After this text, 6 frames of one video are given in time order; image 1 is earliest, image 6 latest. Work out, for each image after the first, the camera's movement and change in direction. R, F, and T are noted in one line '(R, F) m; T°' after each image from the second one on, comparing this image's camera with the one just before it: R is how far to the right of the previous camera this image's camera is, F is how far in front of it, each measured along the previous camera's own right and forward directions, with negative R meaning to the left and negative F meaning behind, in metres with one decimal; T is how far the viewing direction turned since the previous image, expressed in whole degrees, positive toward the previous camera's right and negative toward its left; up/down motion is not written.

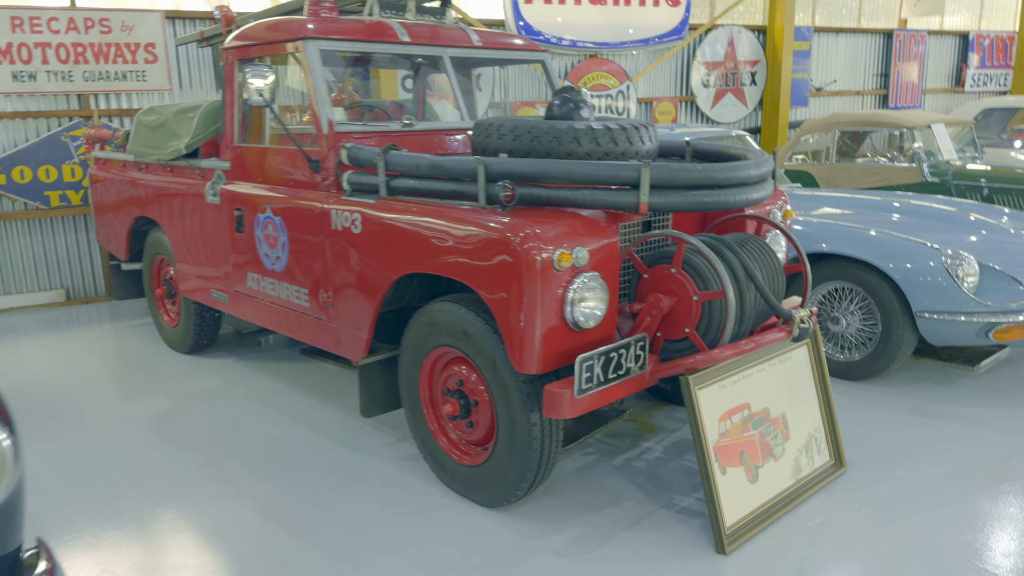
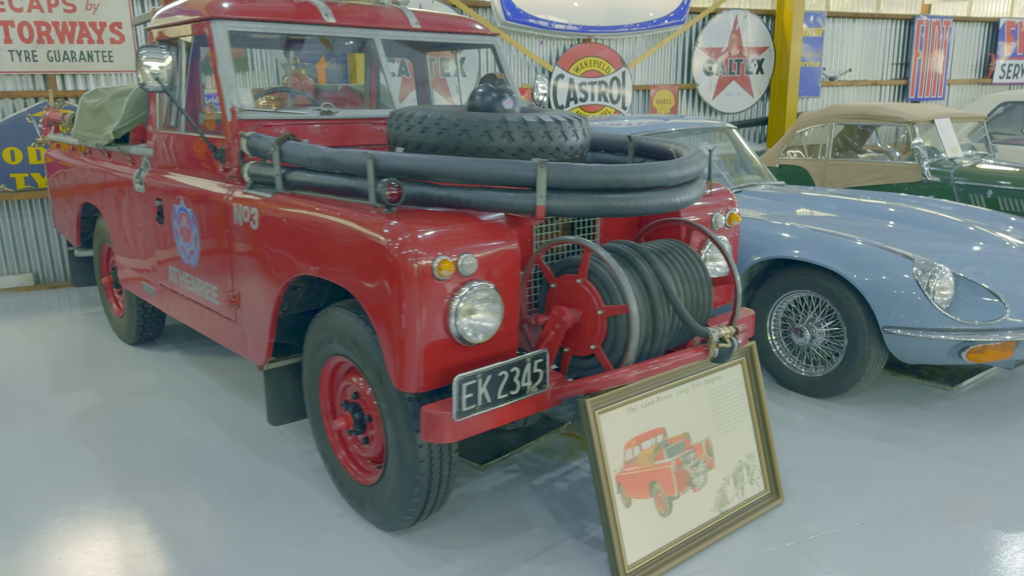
(+0.4, +0.2) m; -2°
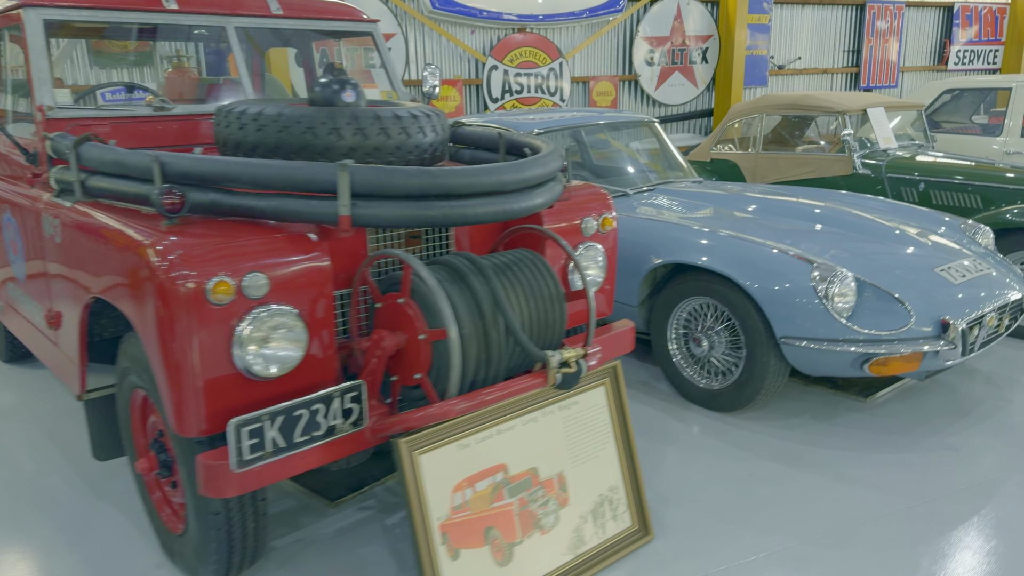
(+0.4, +0.3) m; +1°
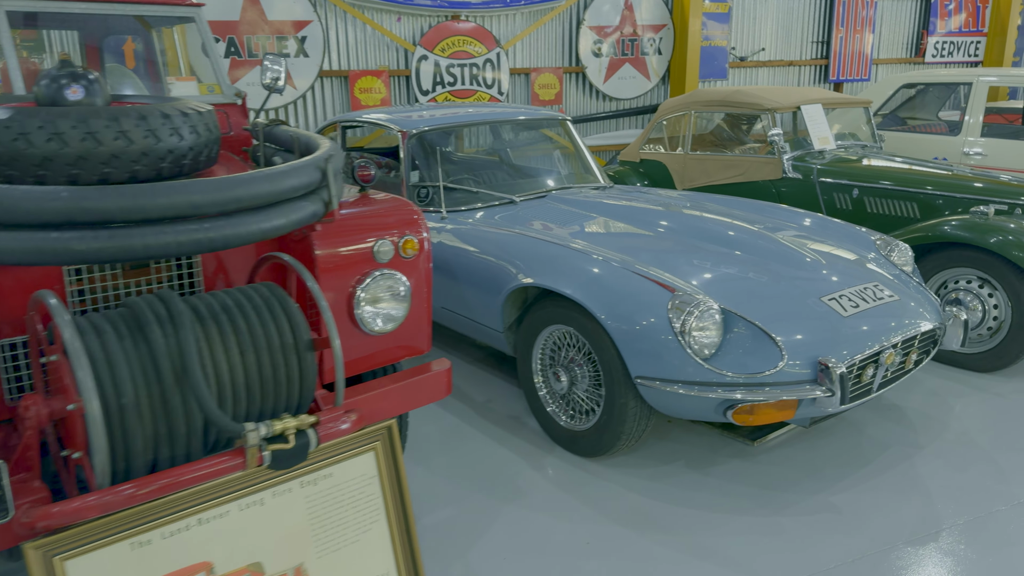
(+0.6, +0.4) m; -1°
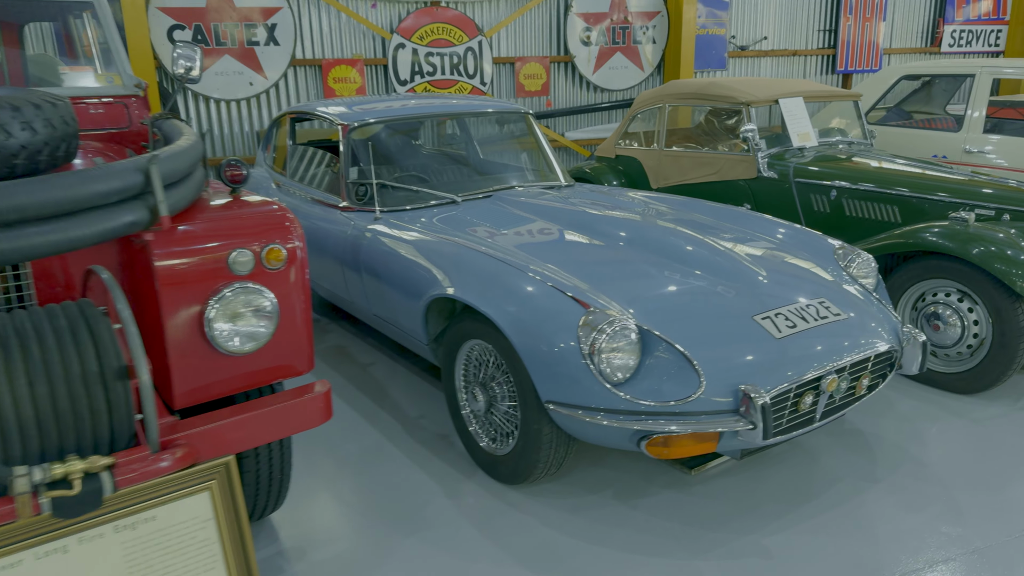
(+0.4, +0.2) m; -2°
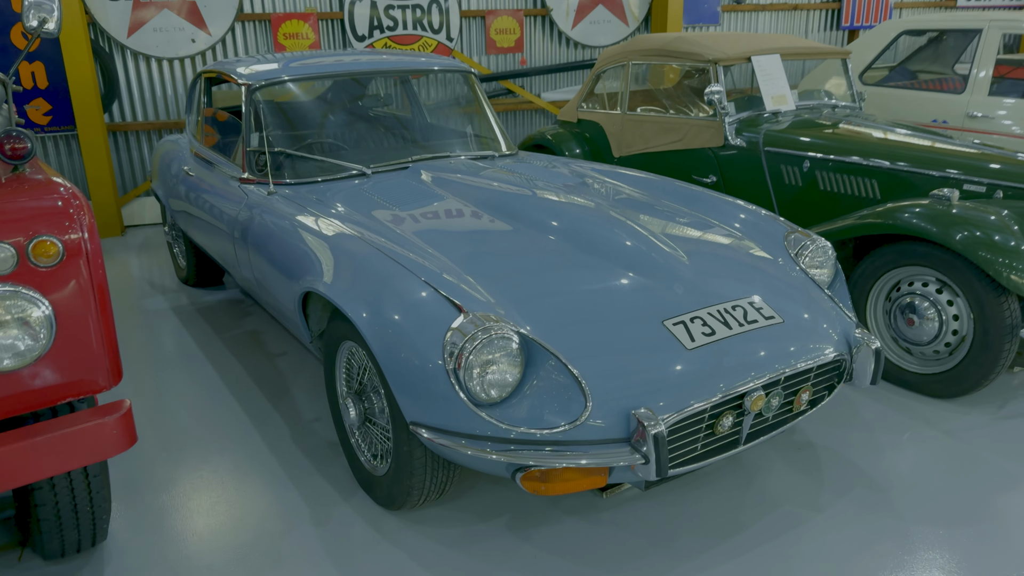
(+0.4, +0.4) m; -1°
